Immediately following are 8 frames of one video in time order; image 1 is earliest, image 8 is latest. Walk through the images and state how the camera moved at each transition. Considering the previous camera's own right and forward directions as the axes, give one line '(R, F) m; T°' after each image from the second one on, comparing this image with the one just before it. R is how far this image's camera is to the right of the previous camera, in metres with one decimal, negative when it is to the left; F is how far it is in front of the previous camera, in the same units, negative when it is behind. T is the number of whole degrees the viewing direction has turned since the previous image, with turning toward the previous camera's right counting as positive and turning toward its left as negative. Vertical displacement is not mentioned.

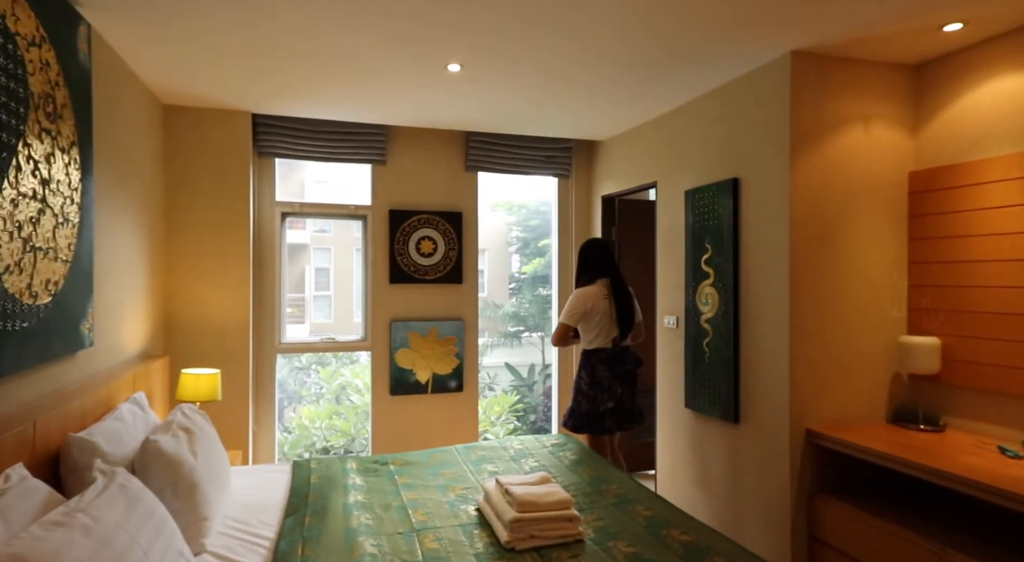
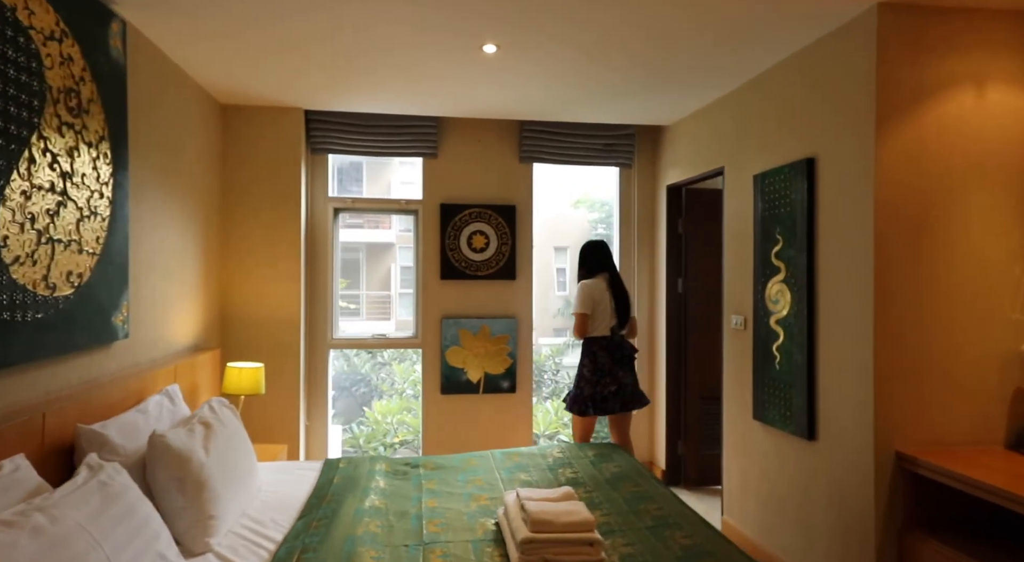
(+0.2, +0.2) m; -9°
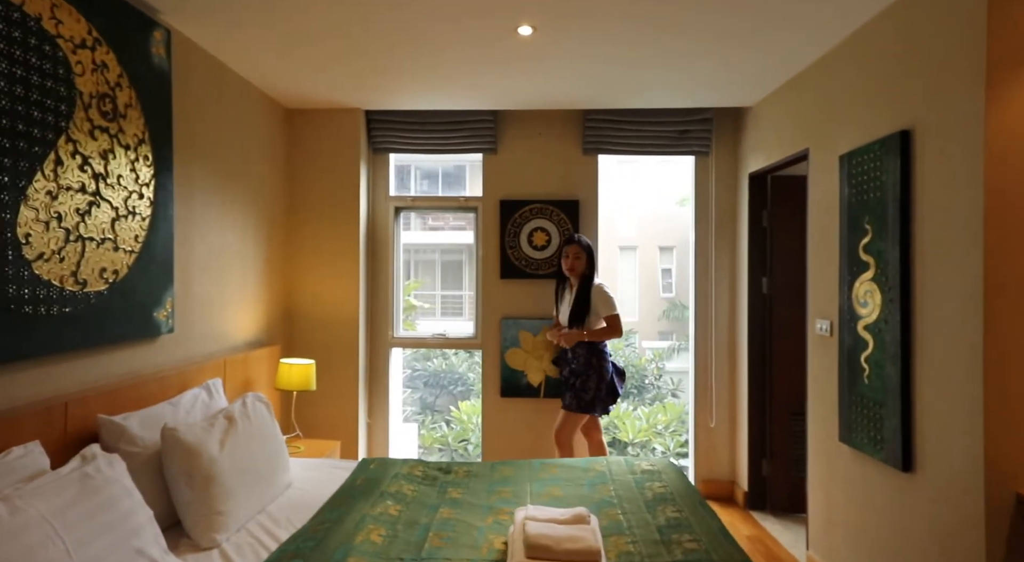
(+0.3, +0.2) m; -11°
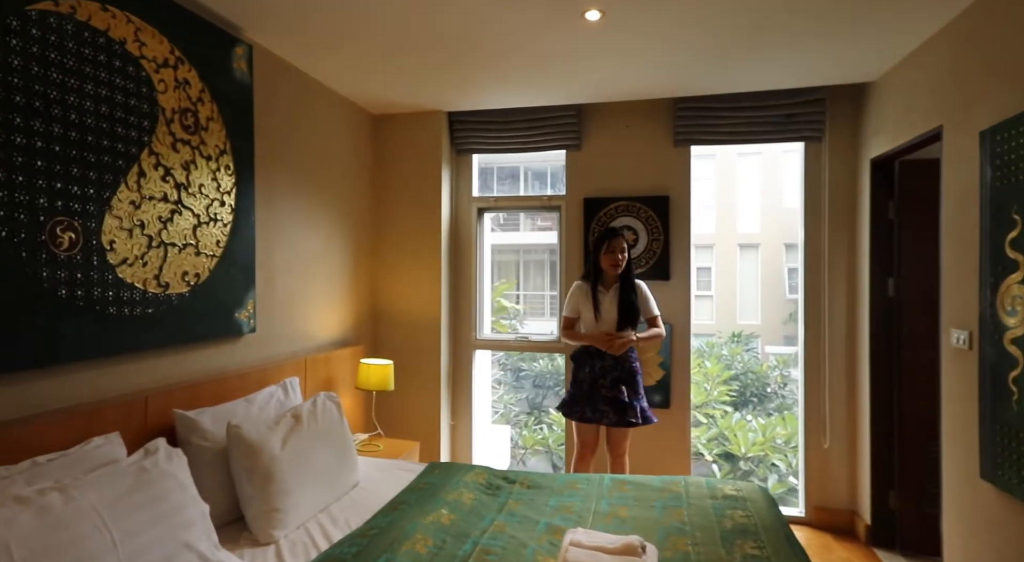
(+0.2, +0.1) m; -11°
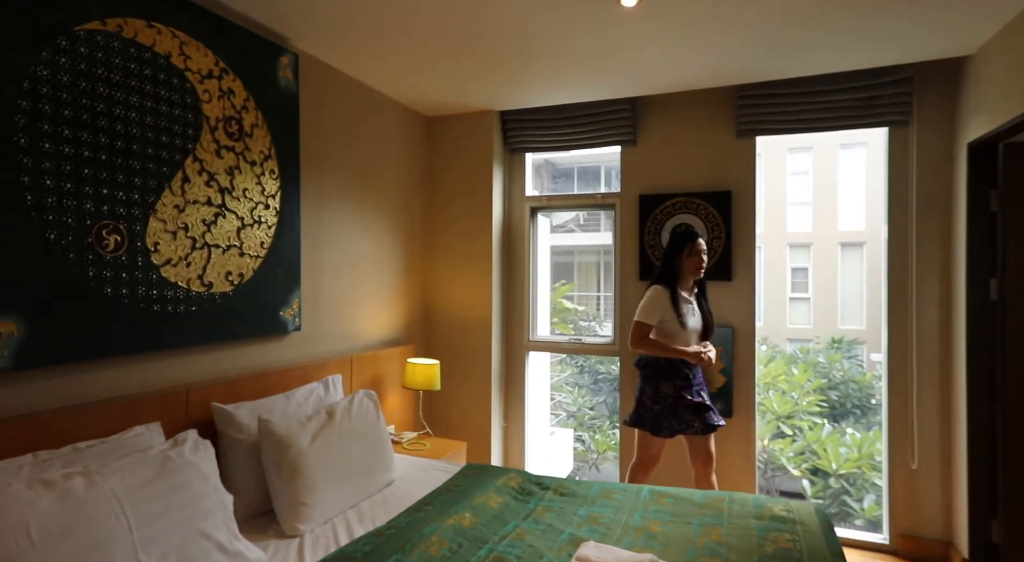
(+0.2, +0.1) m; -8°
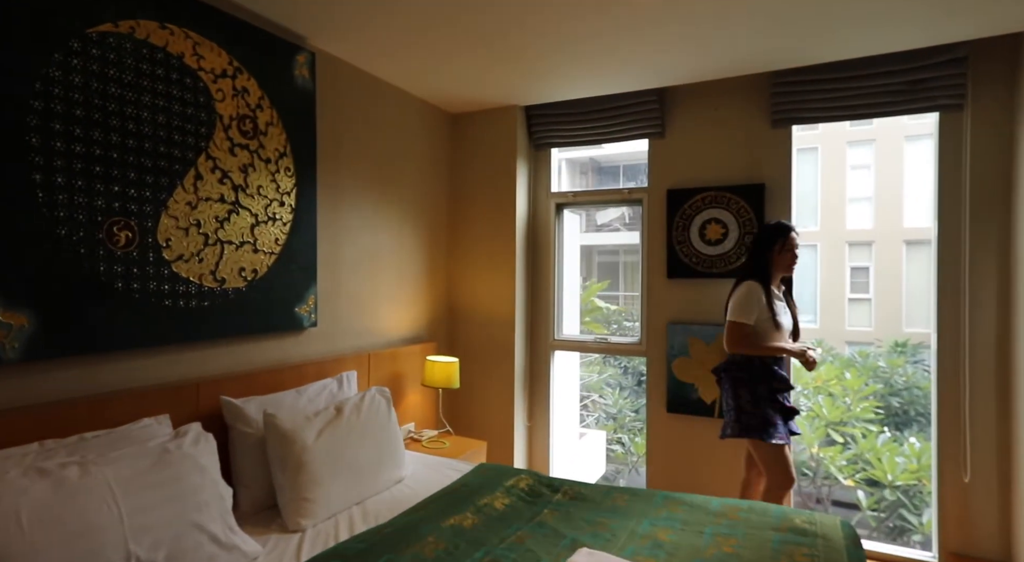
(+0.1, +0.1) m; -5°
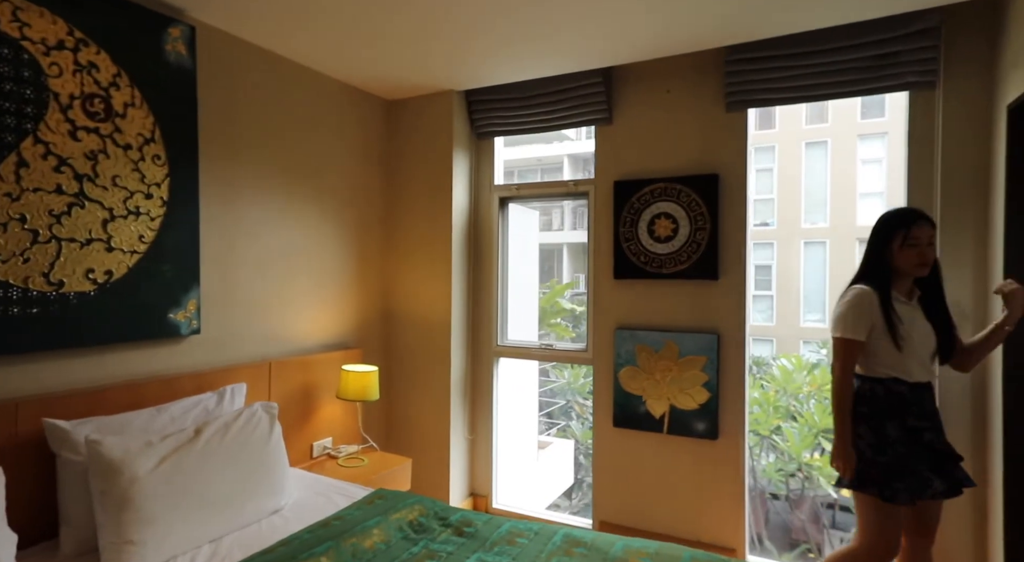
(+0.4, +0.3) m; -1°
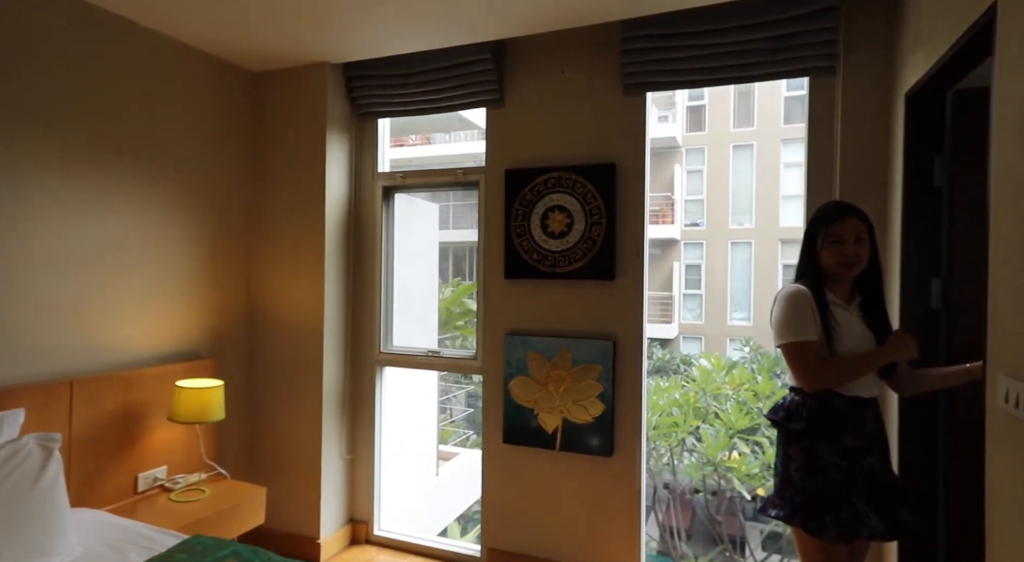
(+0.3, +0.3) m; +6°
